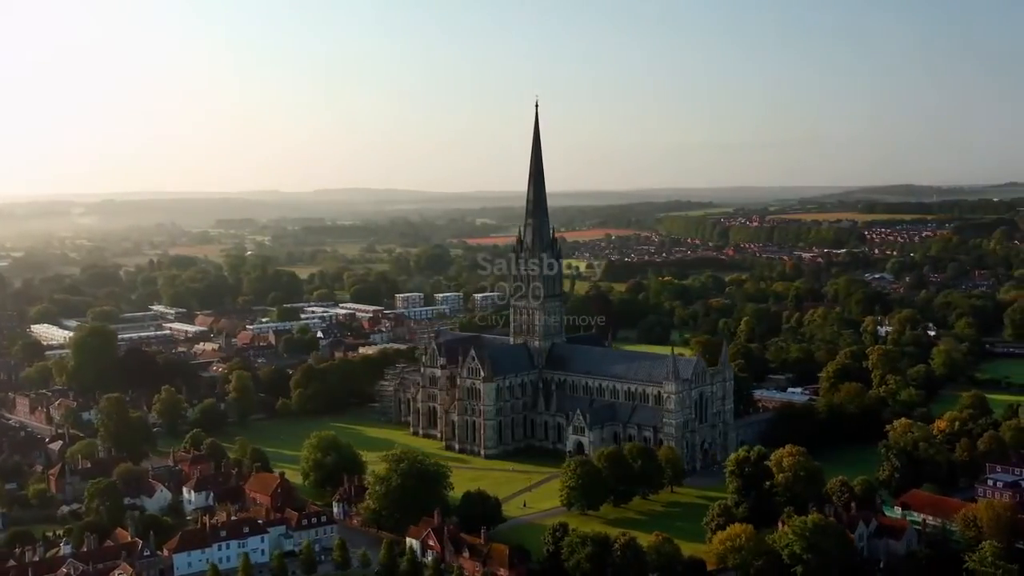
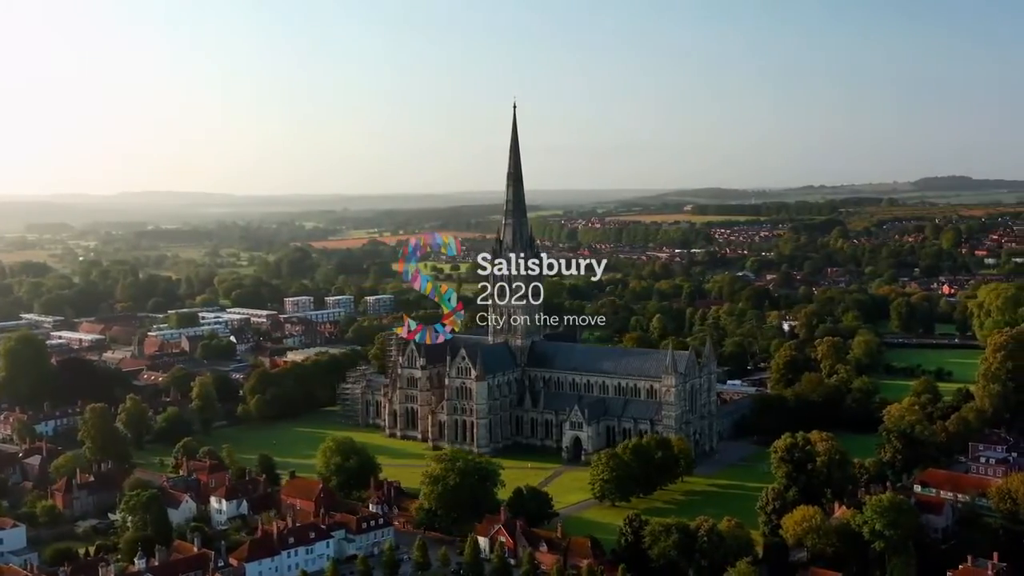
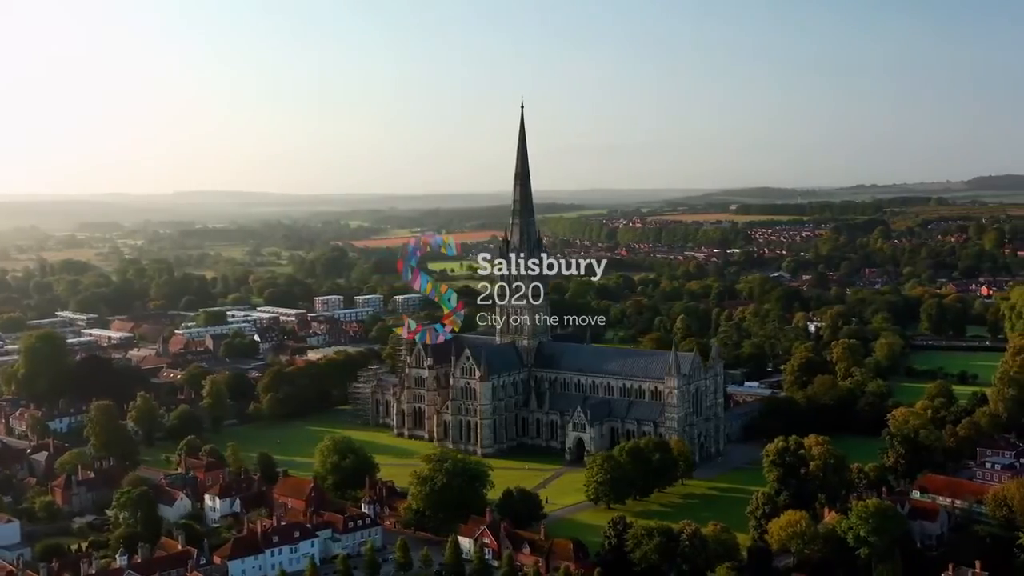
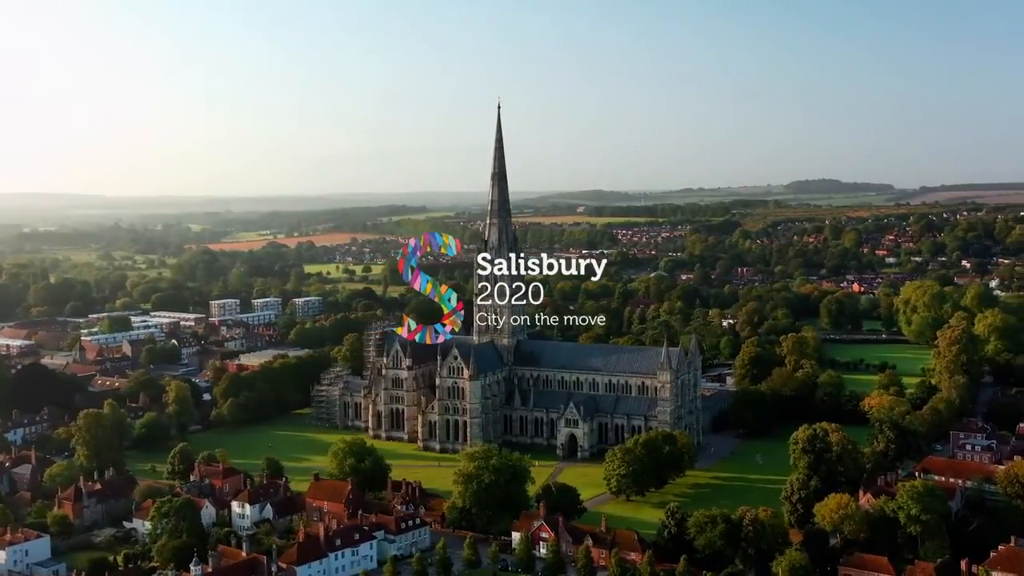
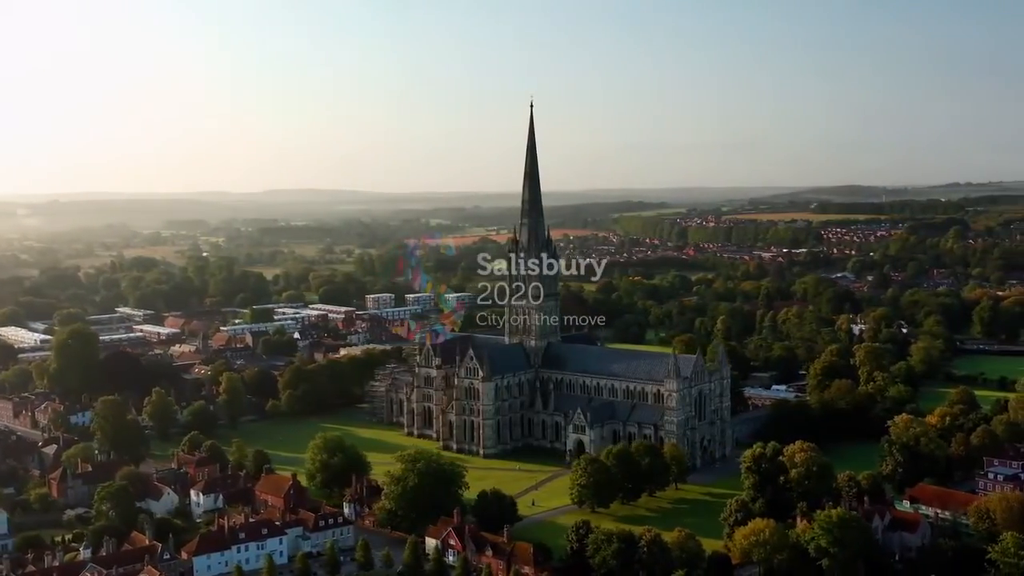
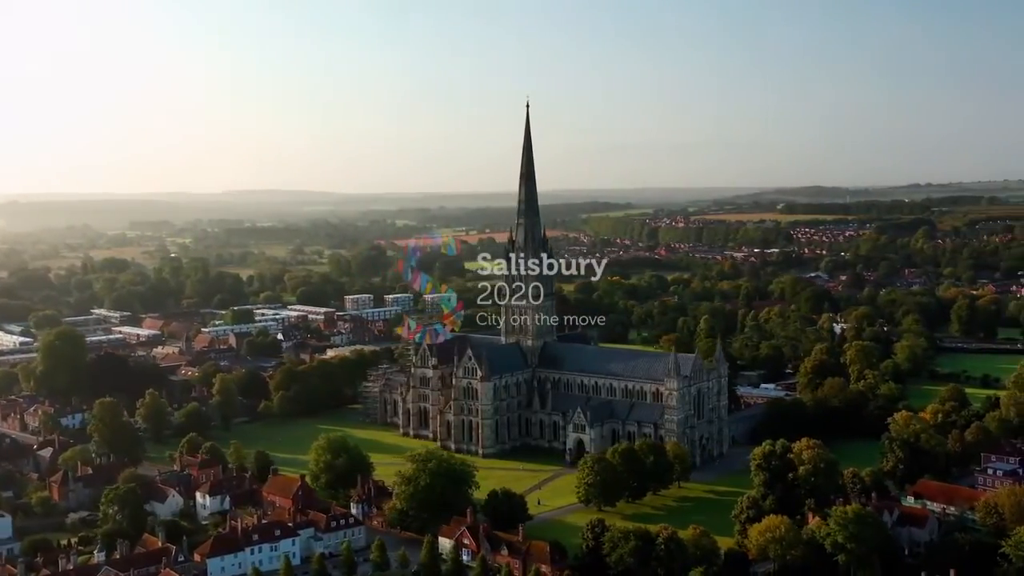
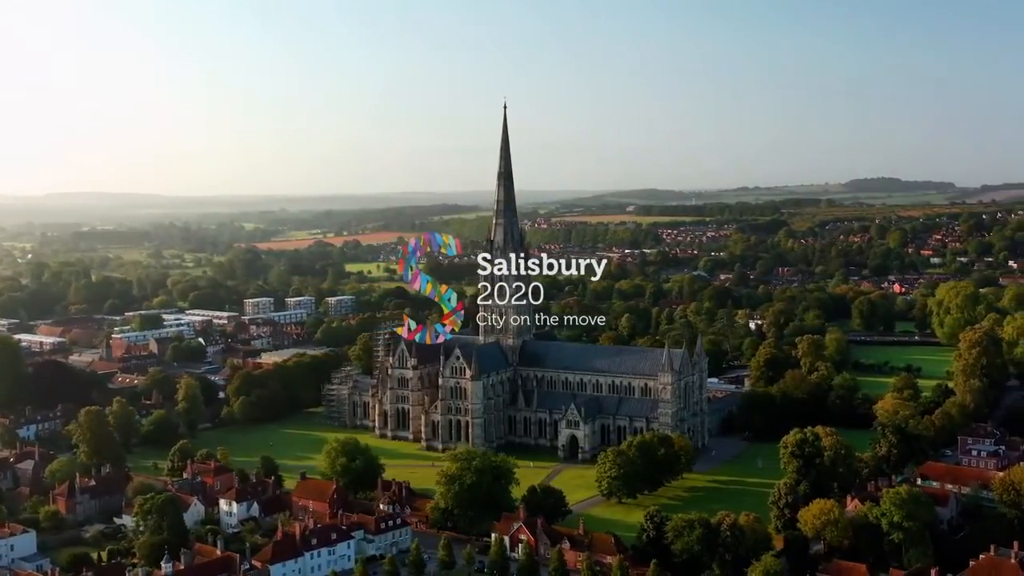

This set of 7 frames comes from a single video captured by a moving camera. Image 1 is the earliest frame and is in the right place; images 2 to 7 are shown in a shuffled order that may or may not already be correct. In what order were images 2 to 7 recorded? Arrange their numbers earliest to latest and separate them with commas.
5, 6, 3, 2, 7, 4
